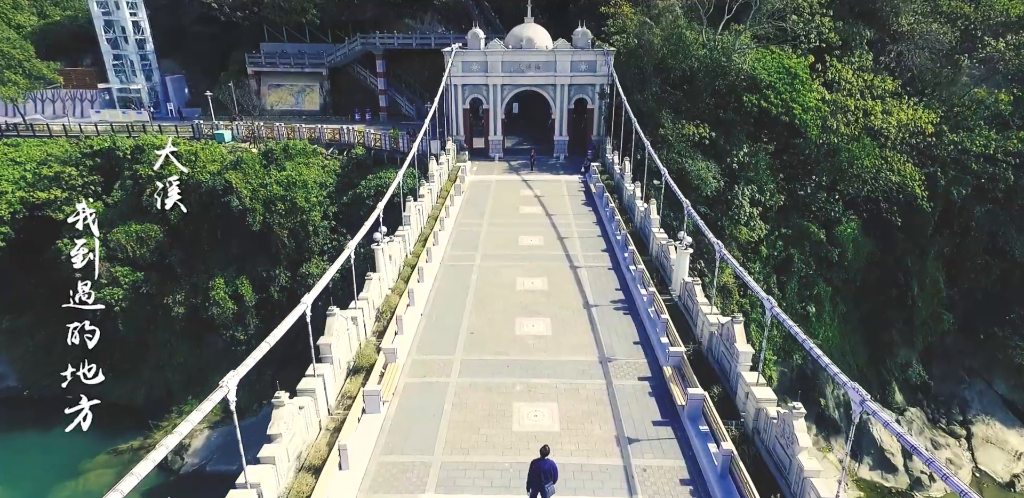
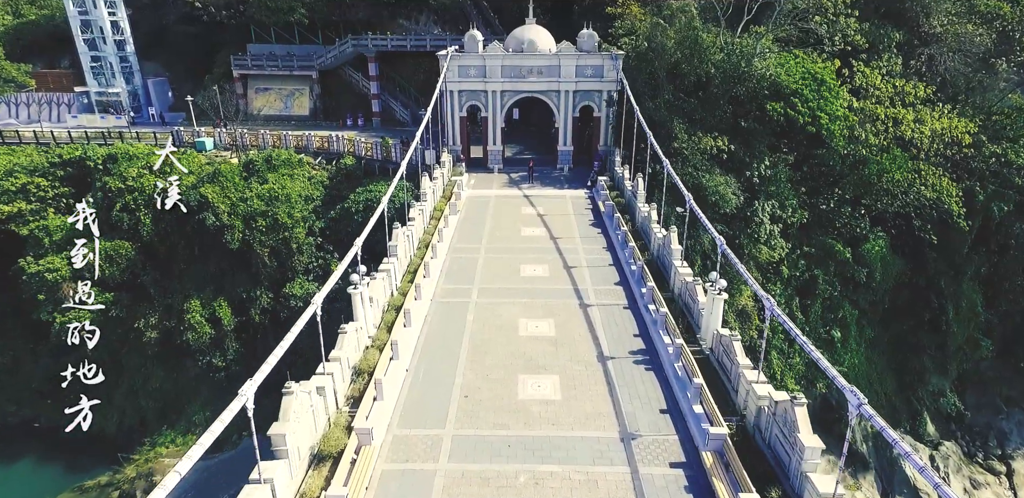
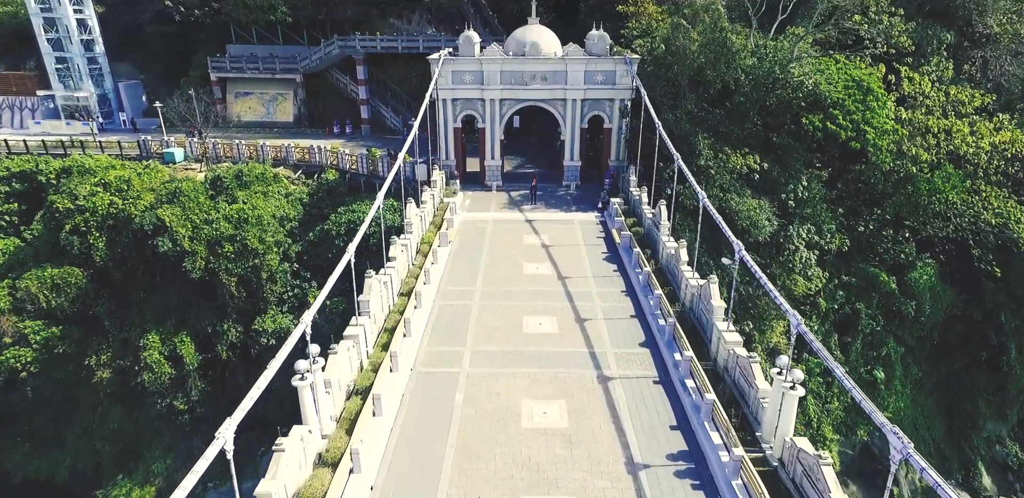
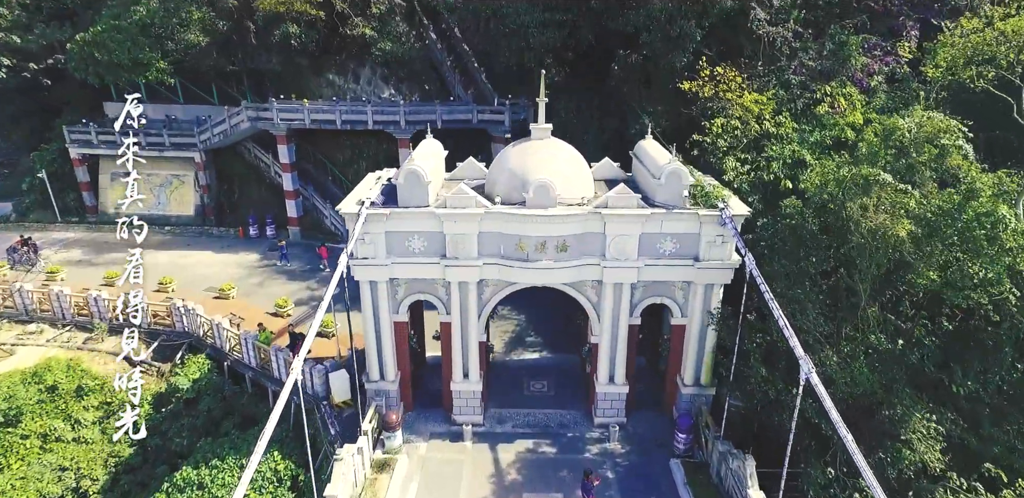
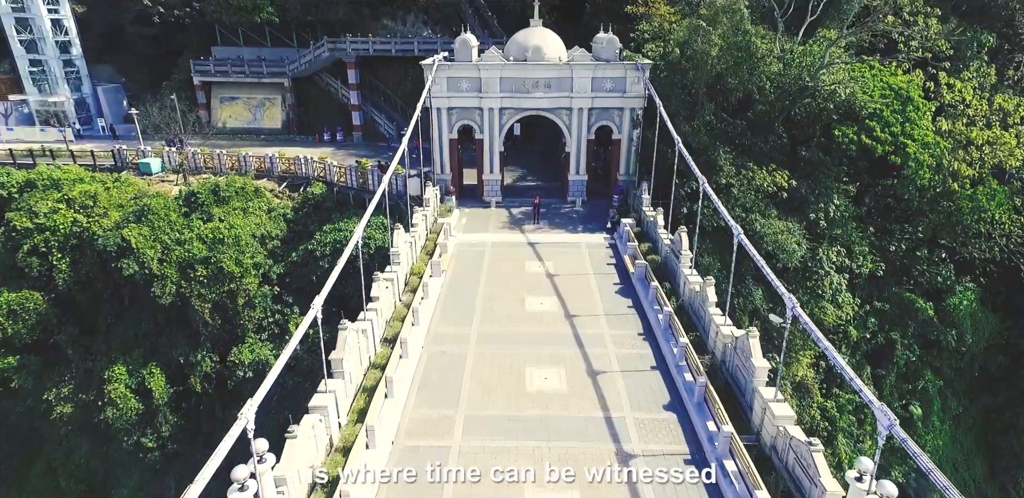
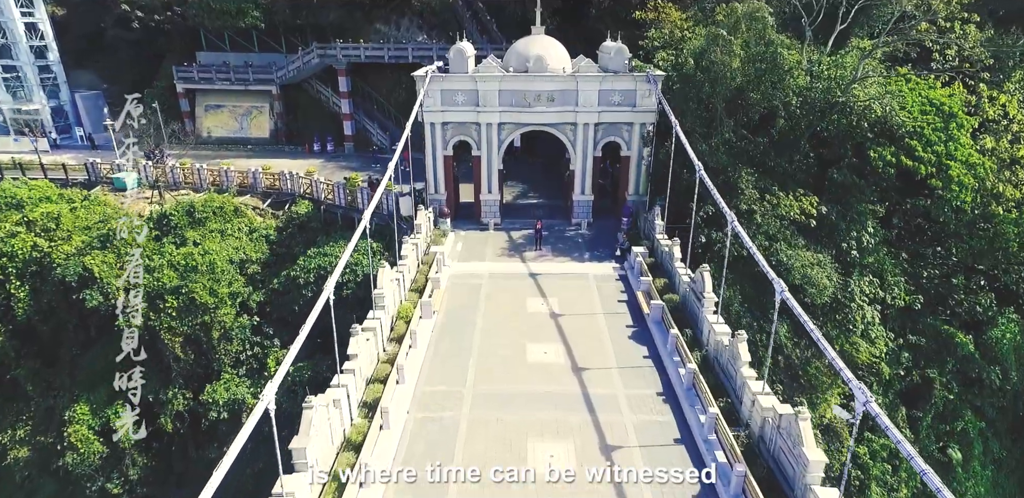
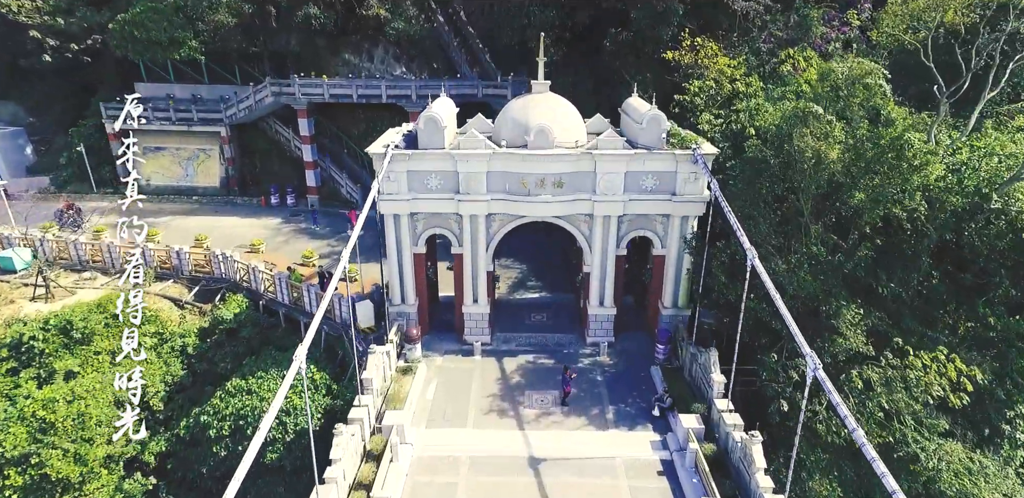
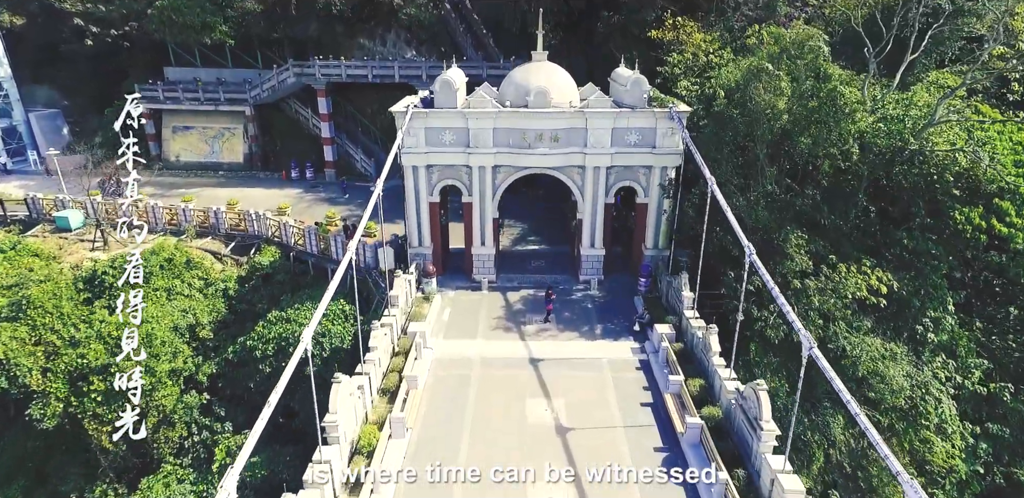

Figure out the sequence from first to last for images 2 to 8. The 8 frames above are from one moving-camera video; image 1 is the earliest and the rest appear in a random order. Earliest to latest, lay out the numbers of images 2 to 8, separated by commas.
2, 3, 5, 6, 8, 7, 4
